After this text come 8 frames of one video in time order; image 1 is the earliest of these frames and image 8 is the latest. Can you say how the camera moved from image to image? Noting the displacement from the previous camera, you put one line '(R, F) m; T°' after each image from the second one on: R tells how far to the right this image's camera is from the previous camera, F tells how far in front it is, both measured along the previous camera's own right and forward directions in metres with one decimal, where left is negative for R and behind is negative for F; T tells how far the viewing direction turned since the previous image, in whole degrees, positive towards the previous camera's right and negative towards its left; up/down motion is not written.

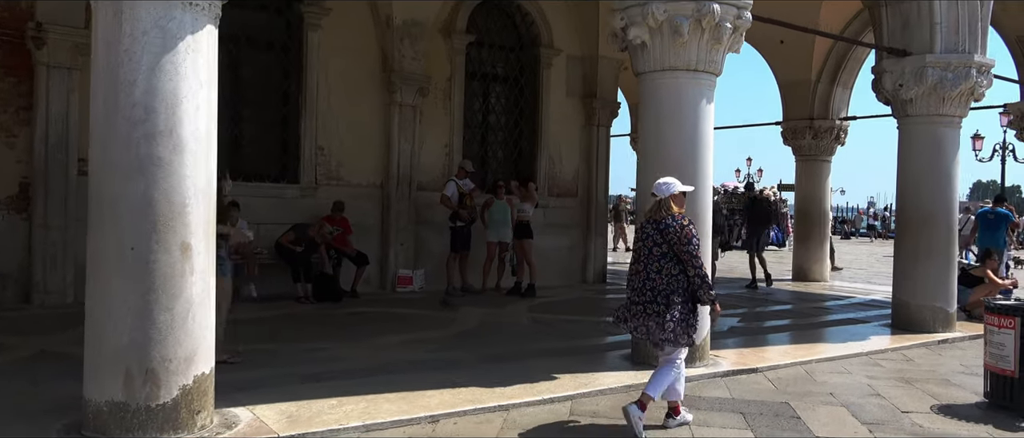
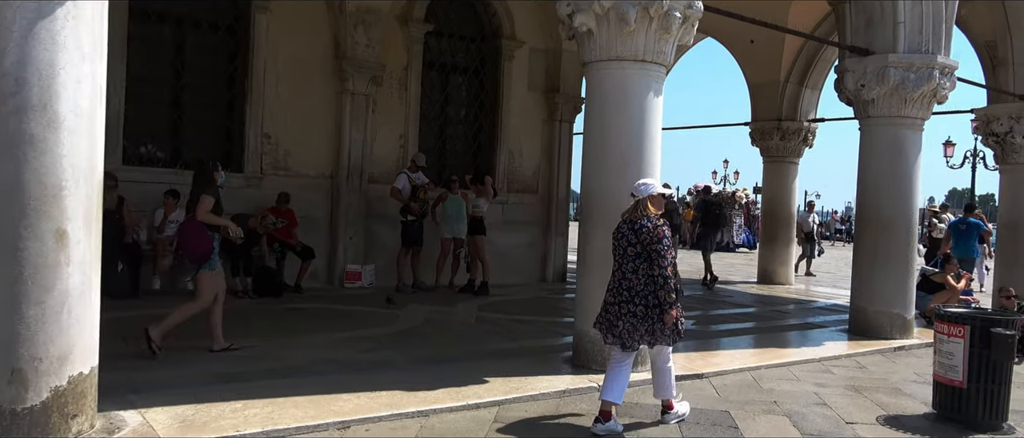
(+0.3, +0.3) m; +1°
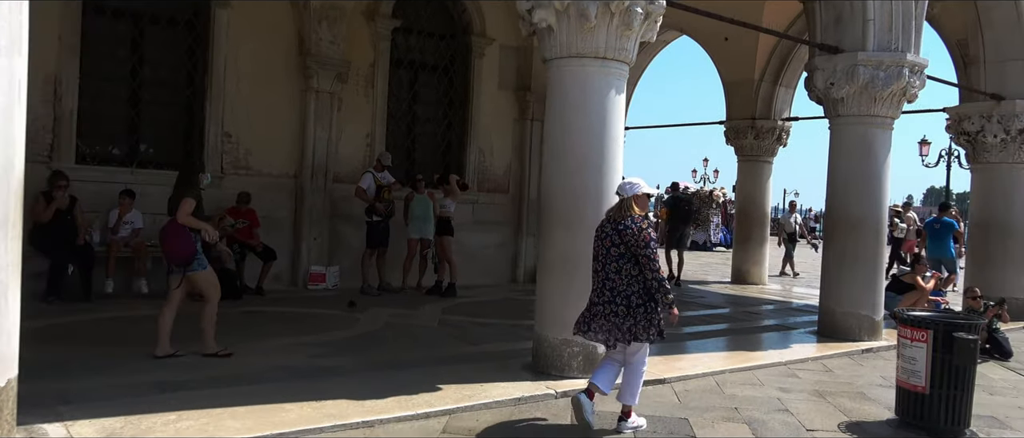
(+0.2, +0.2) m; +1°
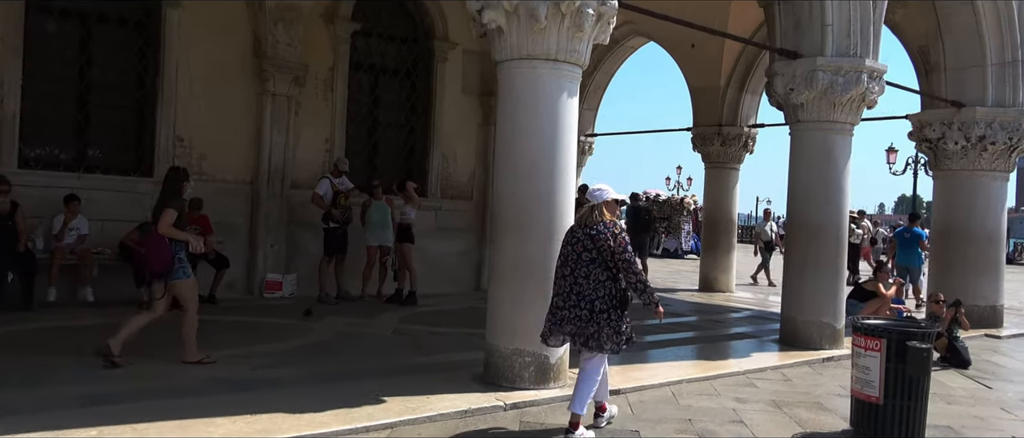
(+0.2, +0.1) m; +2°
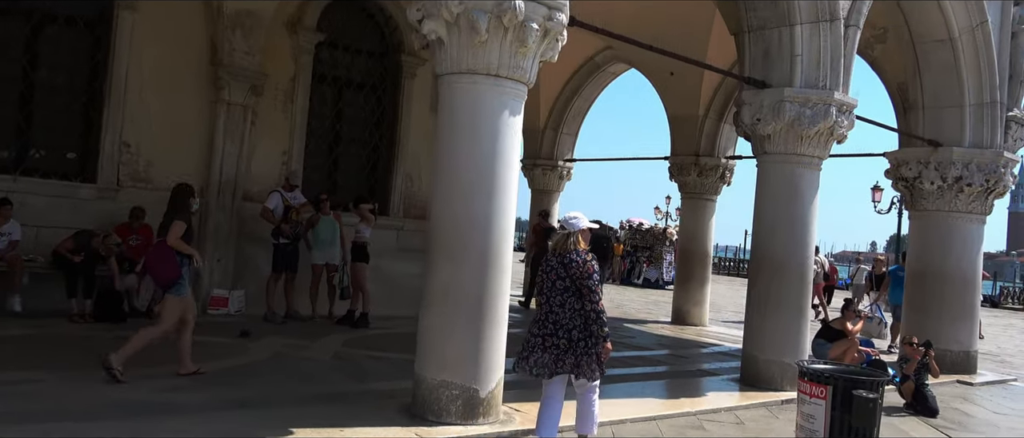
(+0.4, +0.3) m; 0°
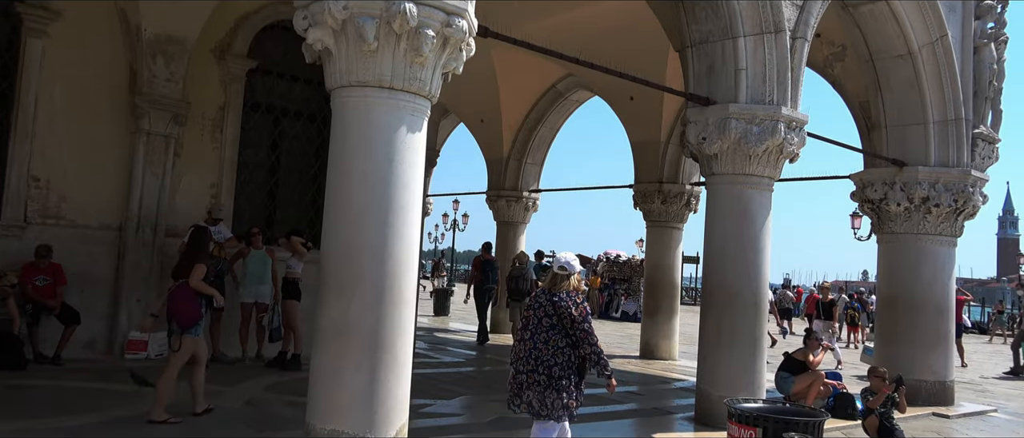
(+0.5, +0.5) m; +1°
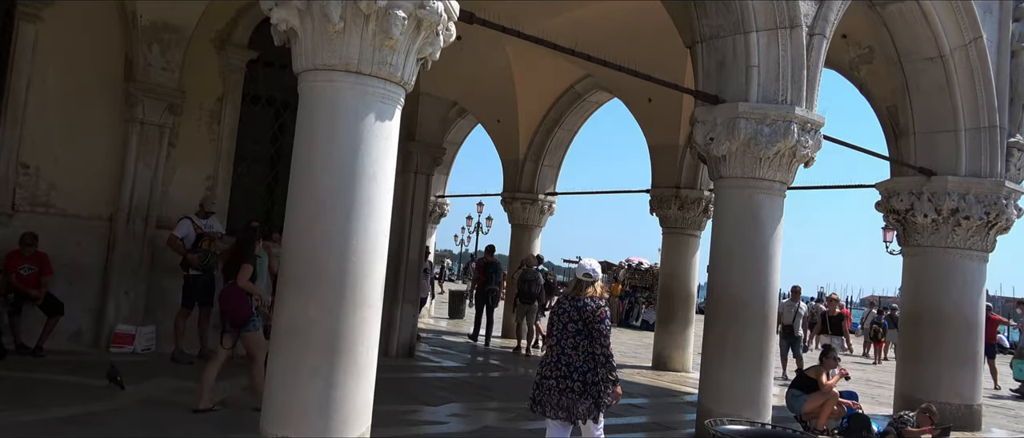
(+0.3, +0.3) m; -2°
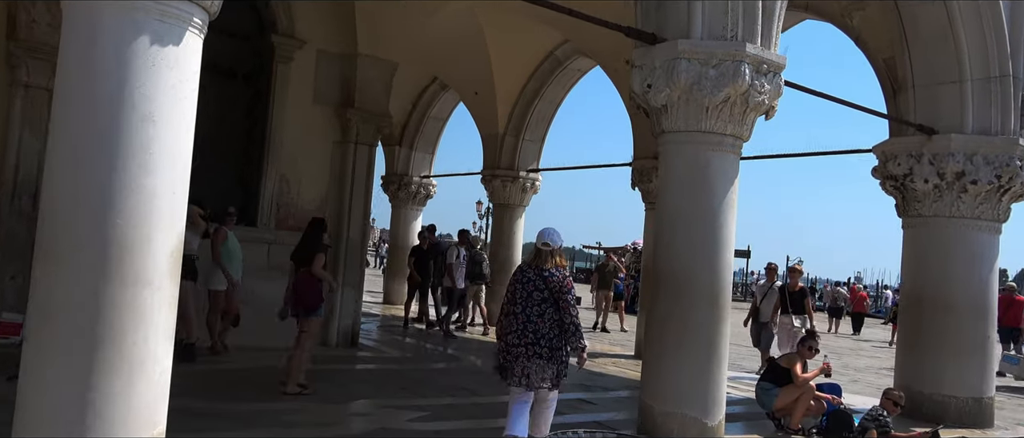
(+0.9, +1.0) m; -2°
